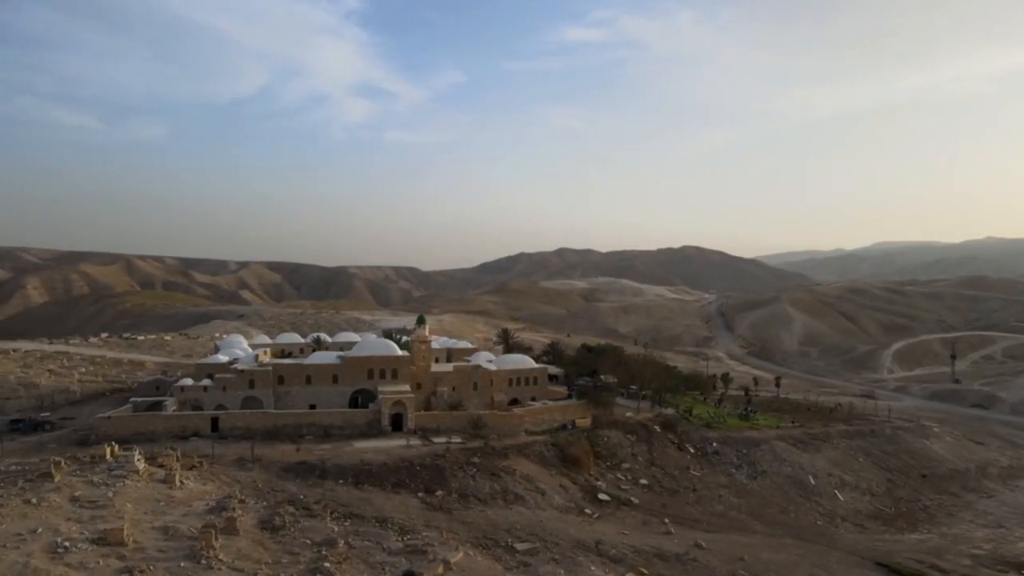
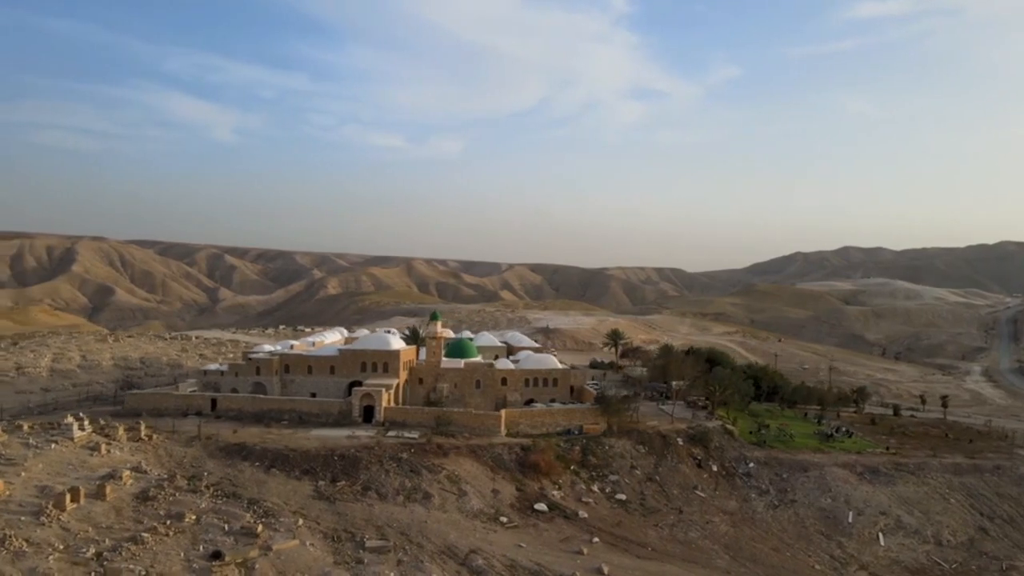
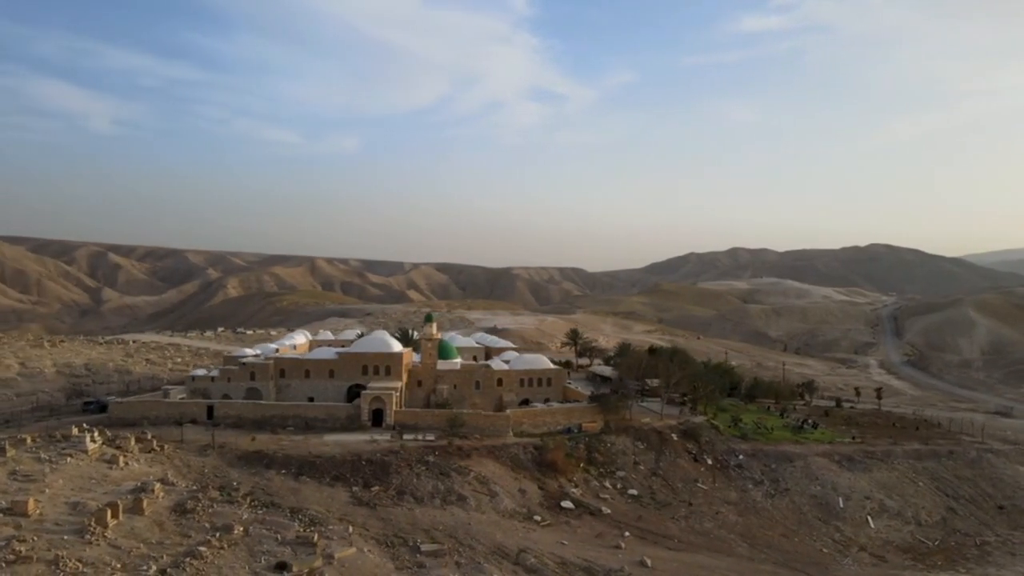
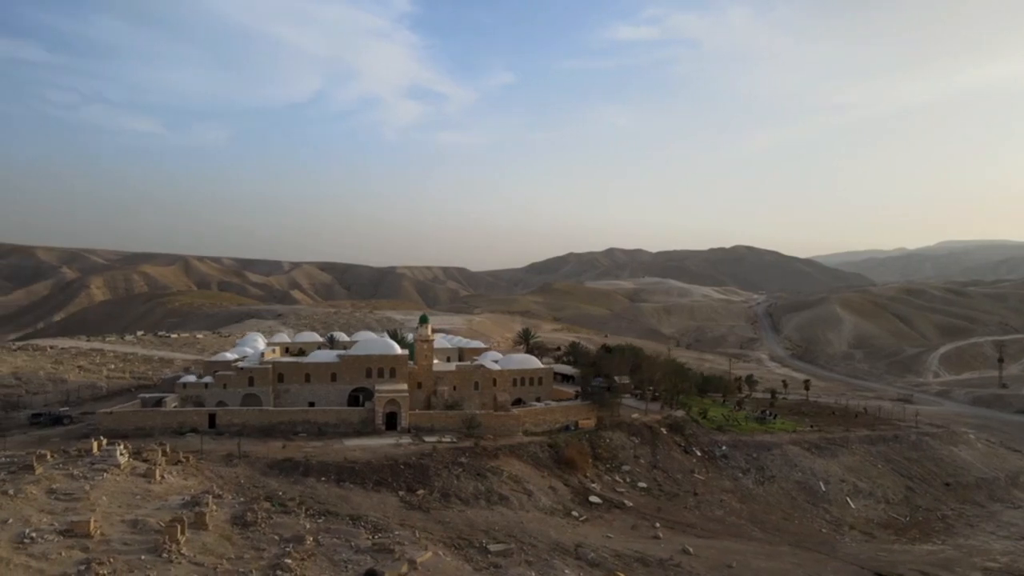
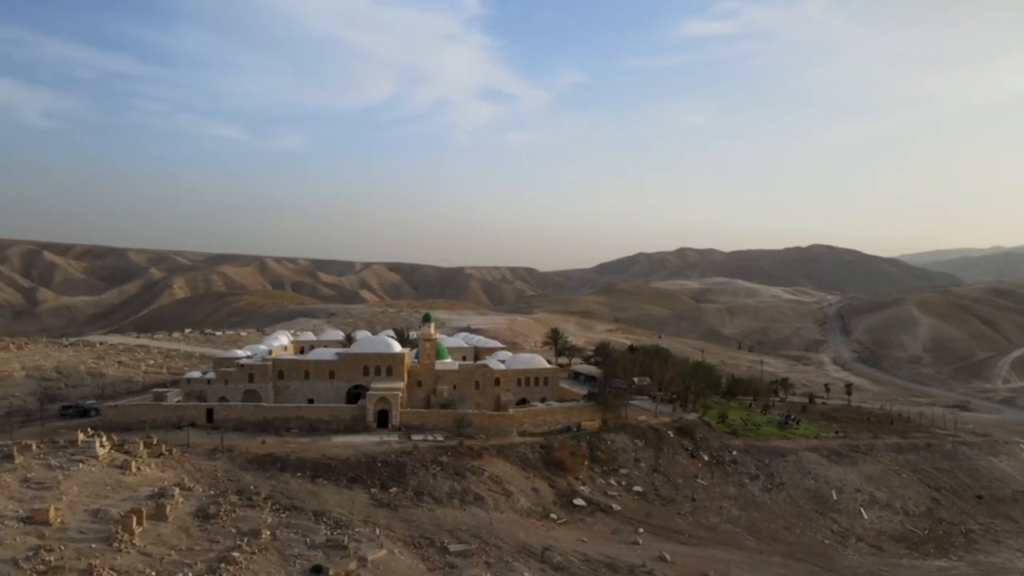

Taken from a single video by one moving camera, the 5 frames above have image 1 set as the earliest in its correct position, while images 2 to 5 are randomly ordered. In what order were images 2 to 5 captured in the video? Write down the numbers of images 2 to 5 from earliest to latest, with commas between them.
4, 5, 3, 2
